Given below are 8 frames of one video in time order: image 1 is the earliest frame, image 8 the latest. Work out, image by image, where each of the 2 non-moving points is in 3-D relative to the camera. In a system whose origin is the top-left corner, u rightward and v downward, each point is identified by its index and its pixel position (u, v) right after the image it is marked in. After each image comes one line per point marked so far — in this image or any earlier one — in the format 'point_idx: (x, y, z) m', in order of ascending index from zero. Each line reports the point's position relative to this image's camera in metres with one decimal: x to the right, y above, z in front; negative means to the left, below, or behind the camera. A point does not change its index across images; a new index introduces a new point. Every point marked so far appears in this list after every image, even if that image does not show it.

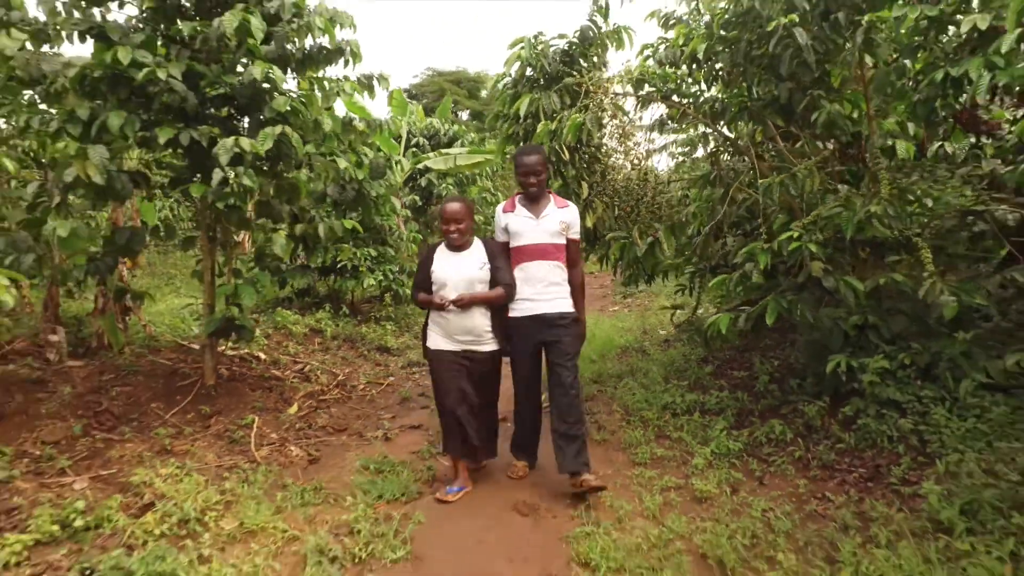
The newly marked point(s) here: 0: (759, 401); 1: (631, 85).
0: (+1.6, -0.7, +4.3) m
1: (+0.8, +1.4, +4.8) m
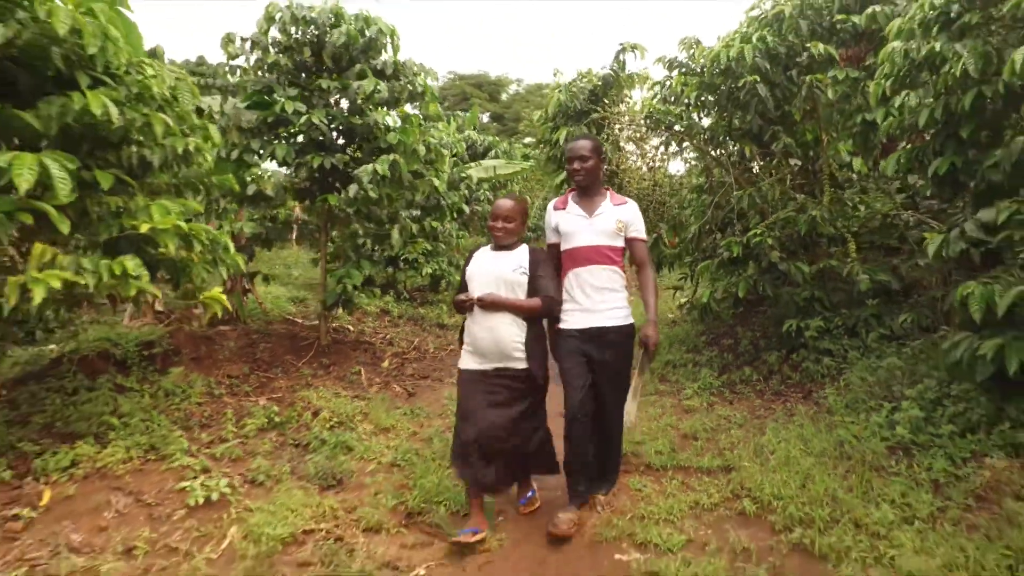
0: (+1.9, -0.5, +5.8) m
1: (+1.2, +1.6, +6.3) m
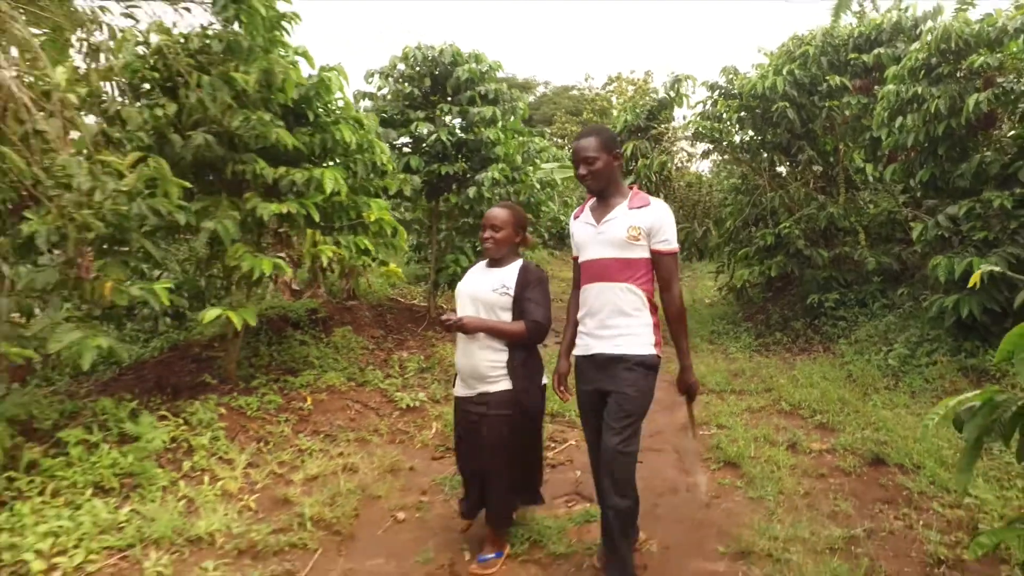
0: (+2.7, -0.4, +7.1) m
1: (+2.0, +1.7, +7.7) m
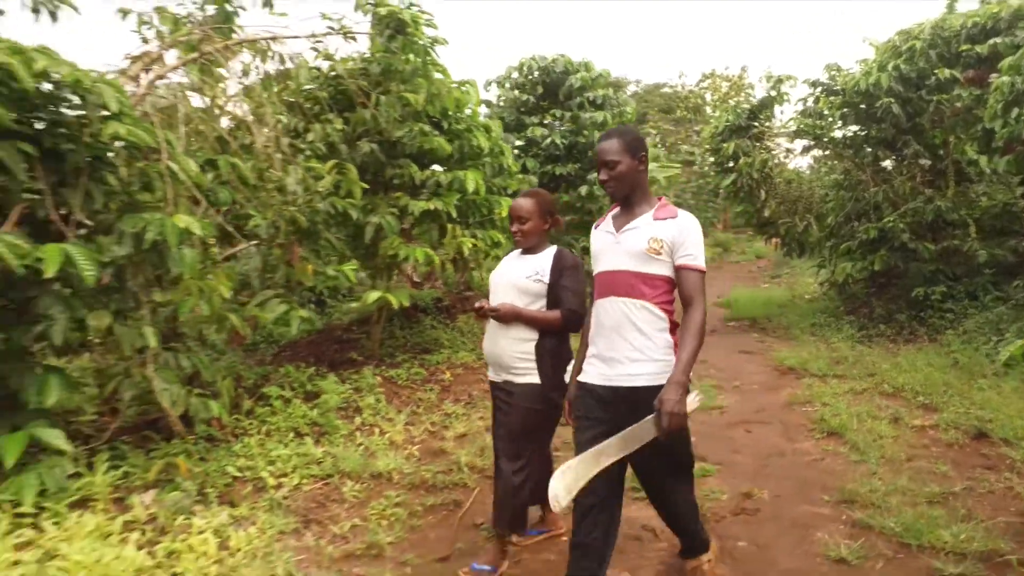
0: (+3.8, -0.3, +7.2) m
1: (+3.2, +1.8, +7.9) m
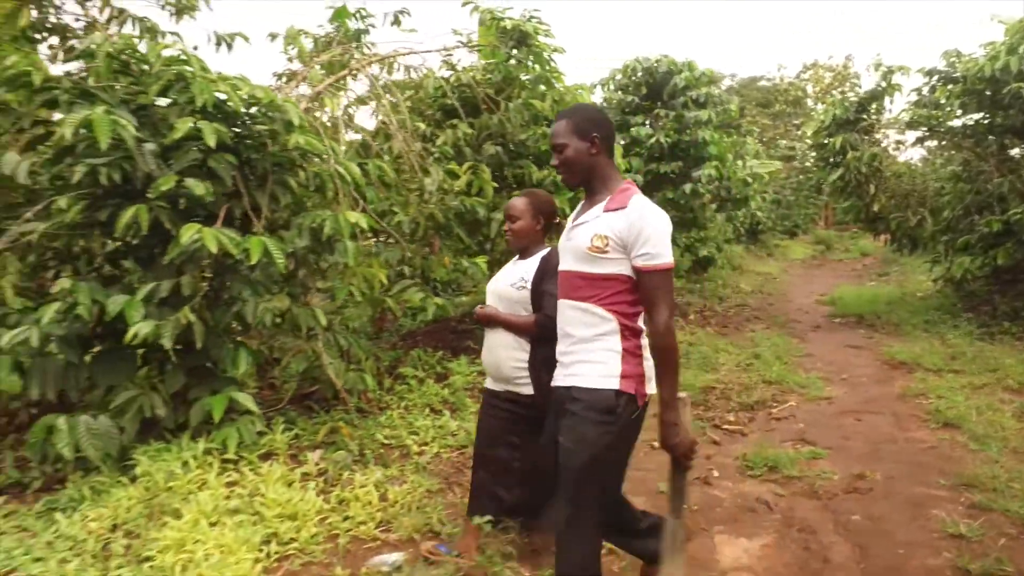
0: (+4.9, -0.2, +7.0) m
1: (+4.4, +1.9, +7.7) m
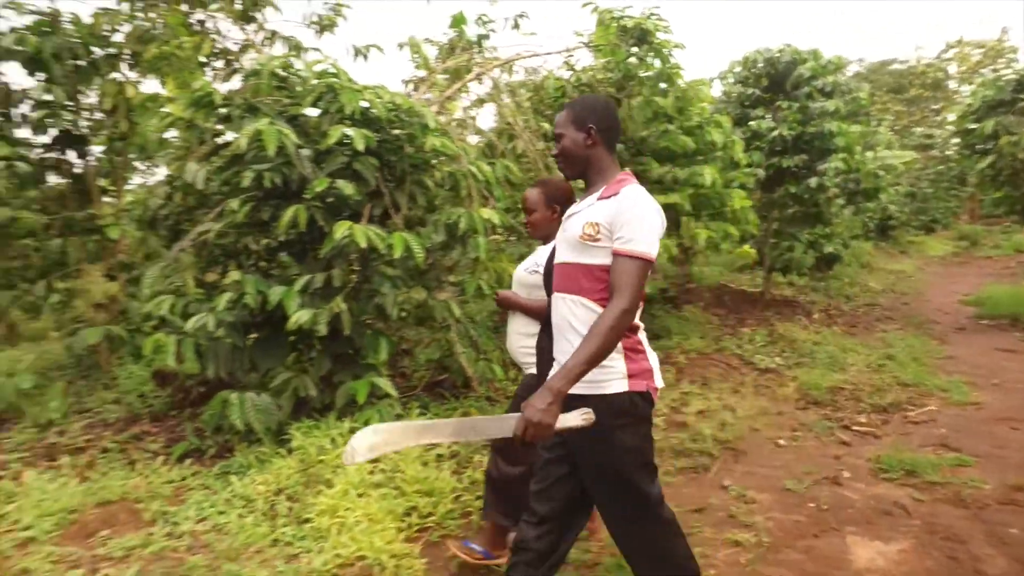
0: (+6.1, -0.2, +6.3) m
1: (+5.7, +1.9, +7.1) m
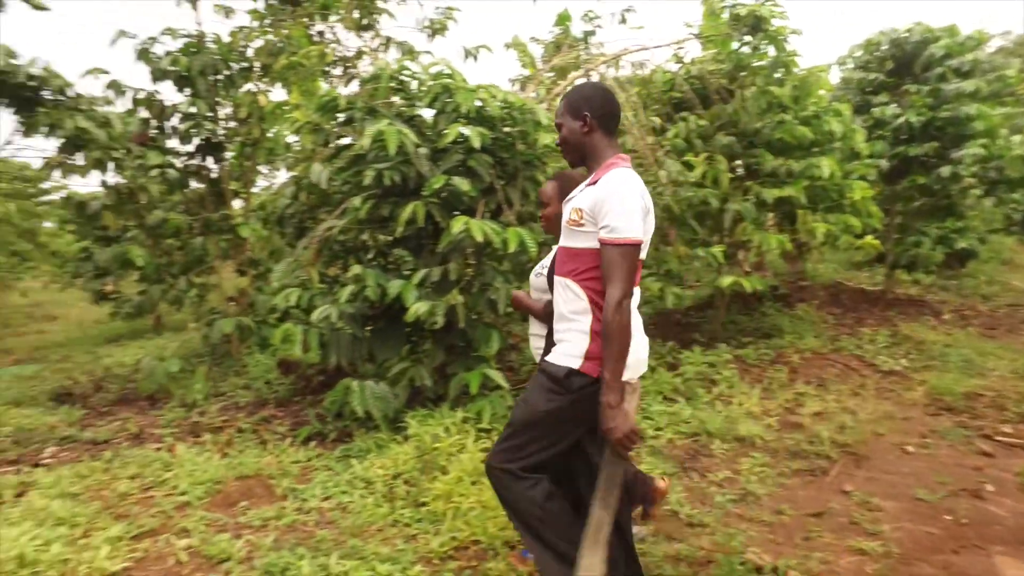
0: (+7.0, -0.2, +5.4) m
1: (+6.7, +1.9, +6.2) m
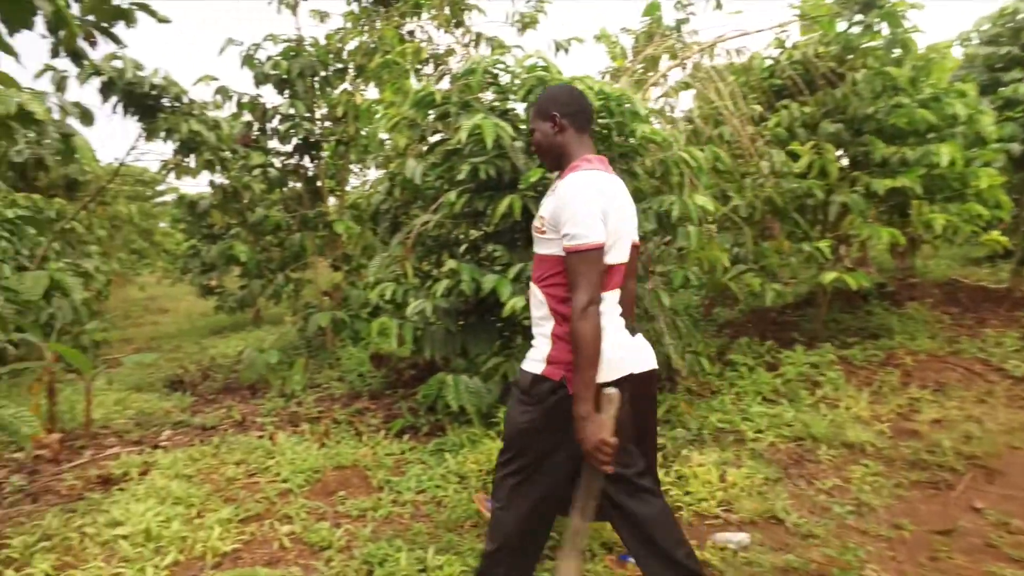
0: (+7.6, -0.2, +4.5) m
1: (+7.5, +1.9, +5.3) m
